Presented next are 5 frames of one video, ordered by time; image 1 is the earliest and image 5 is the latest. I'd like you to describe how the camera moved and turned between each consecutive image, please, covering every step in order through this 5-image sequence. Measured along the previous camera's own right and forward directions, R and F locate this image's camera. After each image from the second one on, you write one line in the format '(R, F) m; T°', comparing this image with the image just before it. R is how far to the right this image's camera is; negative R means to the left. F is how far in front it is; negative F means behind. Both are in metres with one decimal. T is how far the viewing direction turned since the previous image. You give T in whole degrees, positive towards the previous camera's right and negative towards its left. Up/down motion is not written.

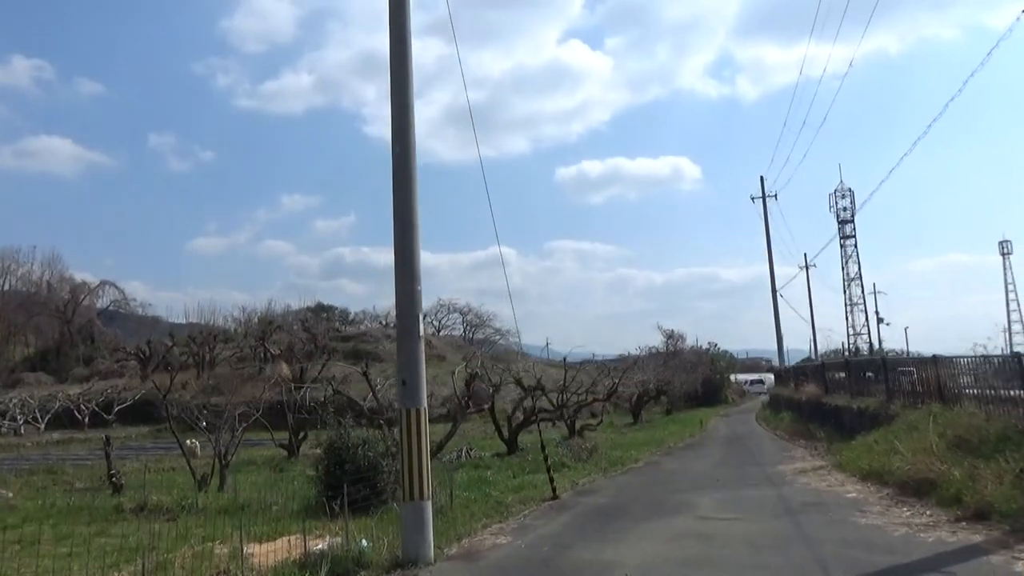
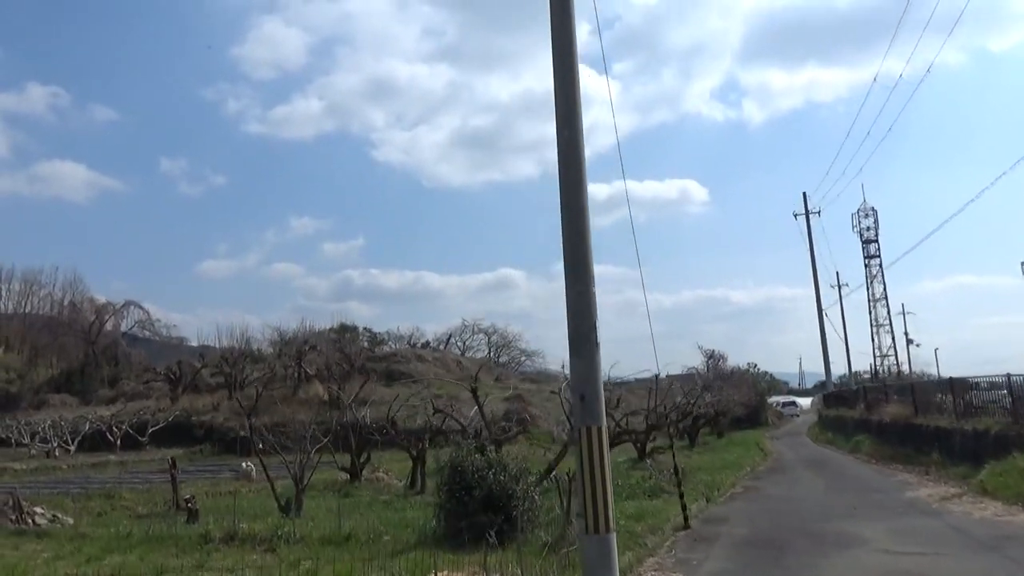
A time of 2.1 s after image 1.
(-2.0, +1.1) m; -1°
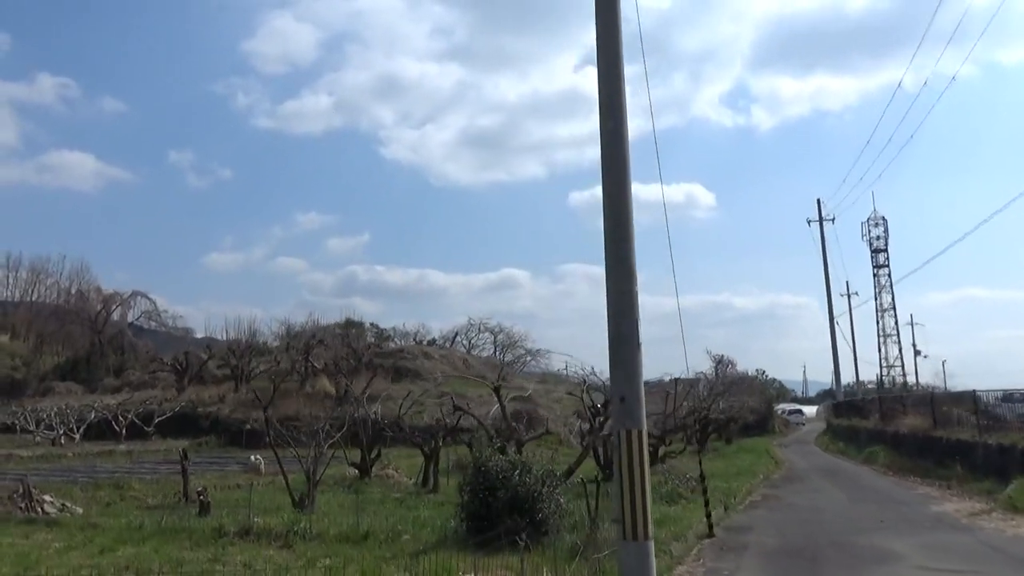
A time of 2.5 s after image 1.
(-0.4, +0.3) m; 0°
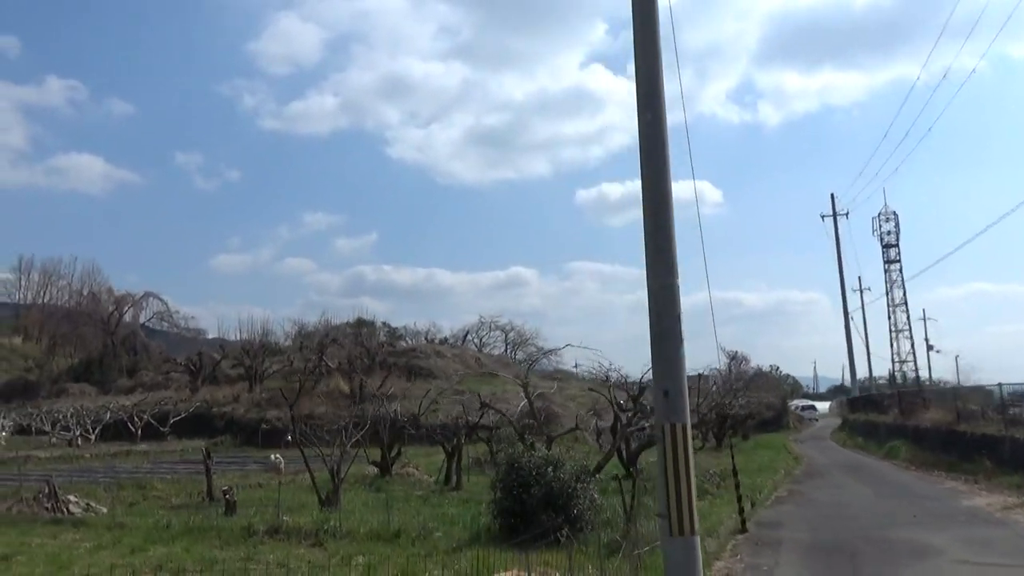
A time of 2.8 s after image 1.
(-0.3, +0.1) m; -1°
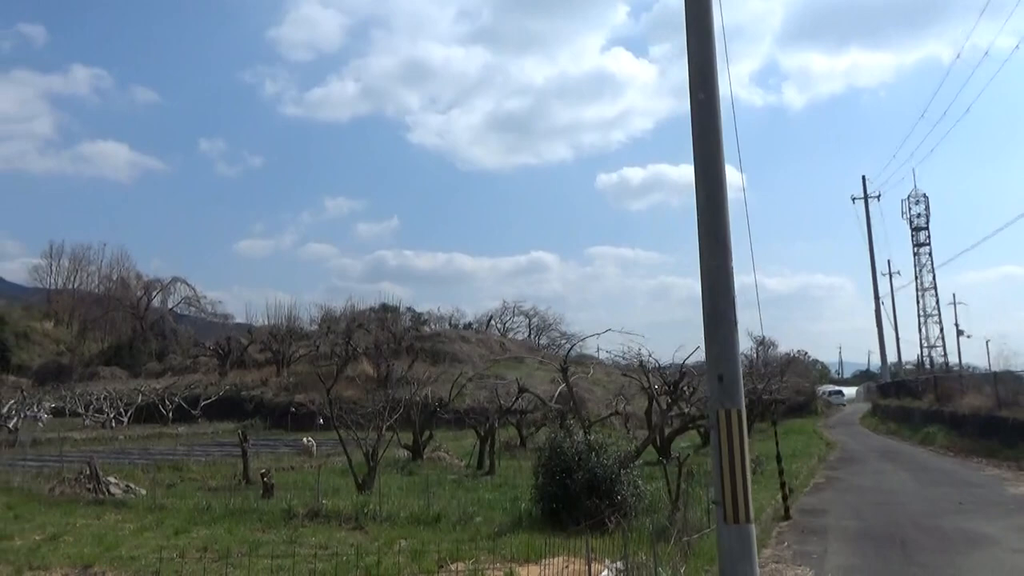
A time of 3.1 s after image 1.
(-0.3, +0.1) m; -2°
